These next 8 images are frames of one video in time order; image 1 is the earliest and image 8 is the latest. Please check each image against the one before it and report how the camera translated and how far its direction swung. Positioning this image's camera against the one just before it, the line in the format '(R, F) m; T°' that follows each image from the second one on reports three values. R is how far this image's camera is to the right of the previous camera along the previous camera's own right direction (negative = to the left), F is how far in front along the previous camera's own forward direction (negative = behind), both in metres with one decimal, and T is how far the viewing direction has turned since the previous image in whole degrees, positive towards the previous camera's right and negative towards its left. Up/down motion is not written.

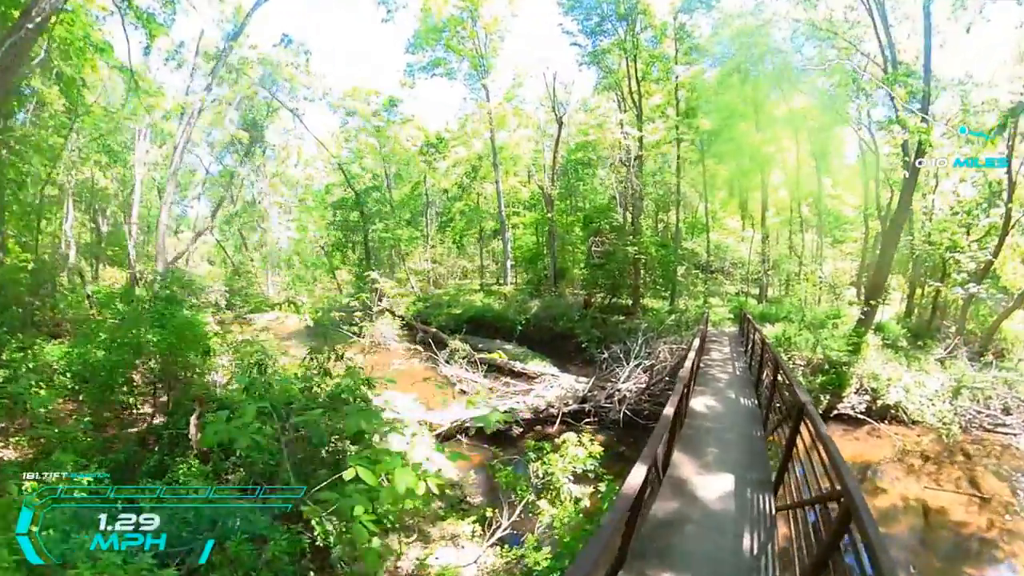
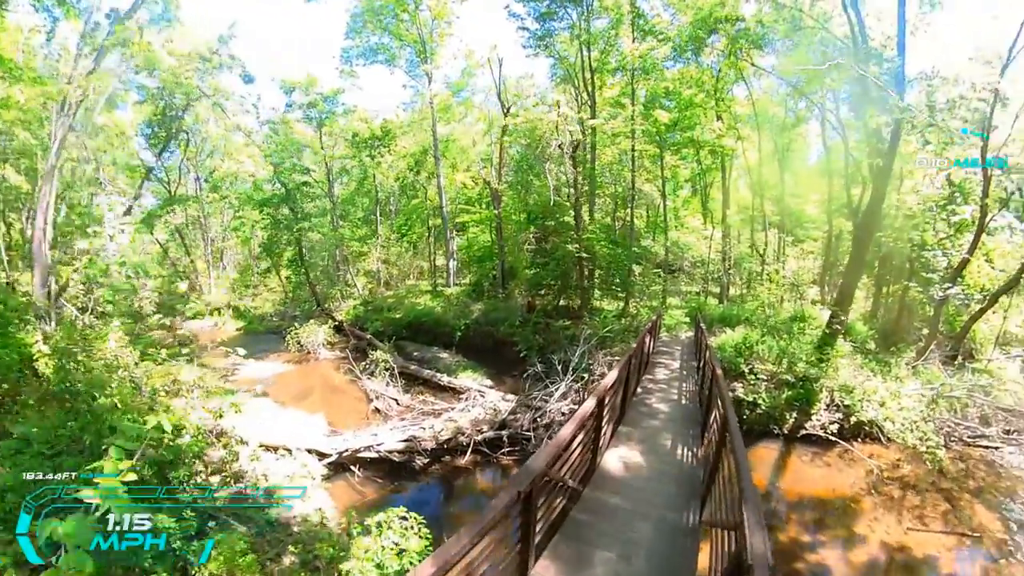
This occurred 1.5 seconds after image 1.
(+0.8, +1.4) m; +3°
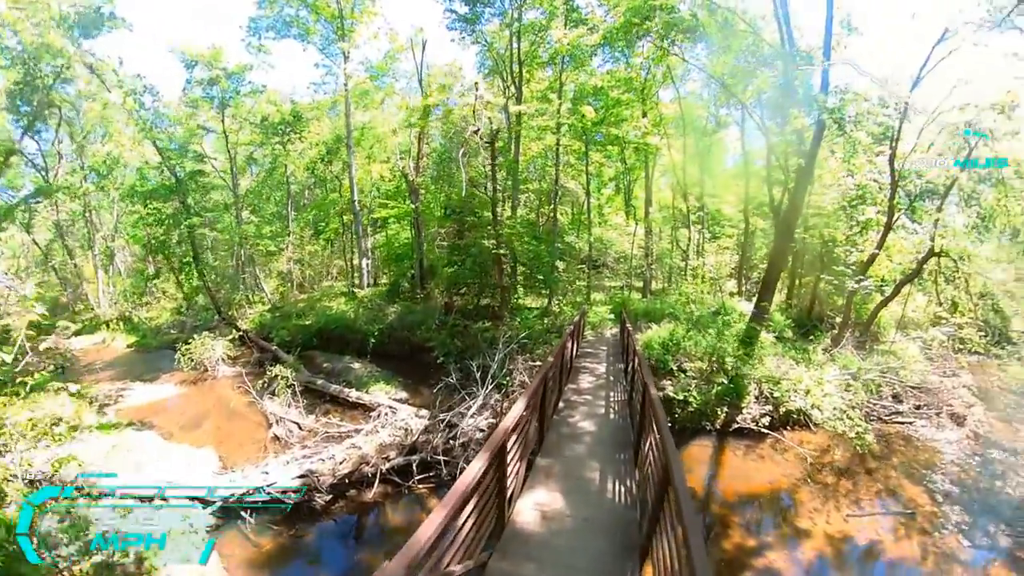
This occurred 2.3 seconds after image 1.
(+0.2, +0.7) m; +7°
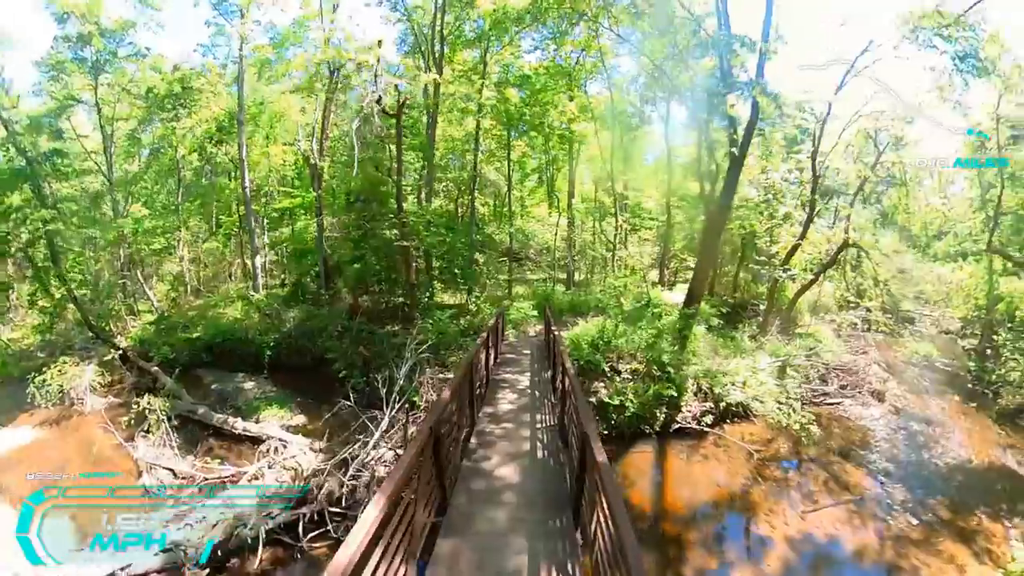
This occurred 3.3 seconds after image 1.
(+0.2, +0.9) m; +8°
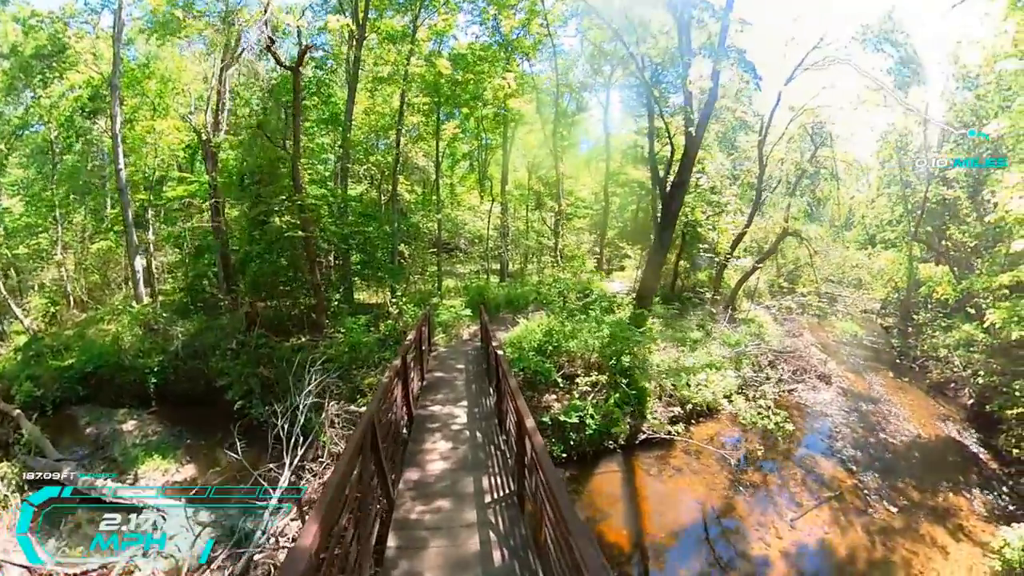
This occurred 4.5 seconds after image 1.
(-0.6, +1.0) m; +9°
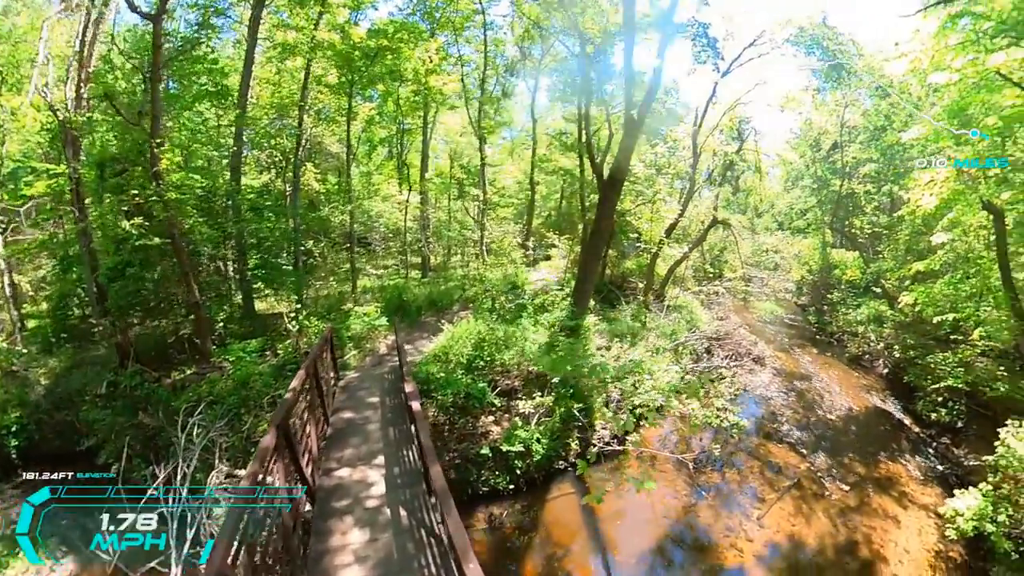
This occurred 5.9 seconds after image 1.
(-1.4, +0.9) m; +13°
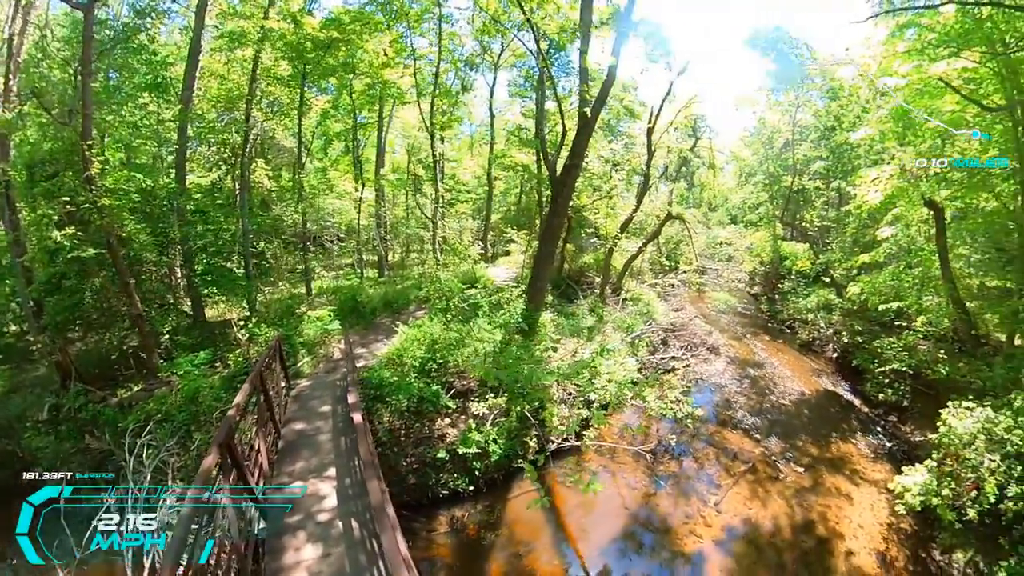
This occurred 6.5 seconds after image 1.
(-0.7, +0.1) m; +7°
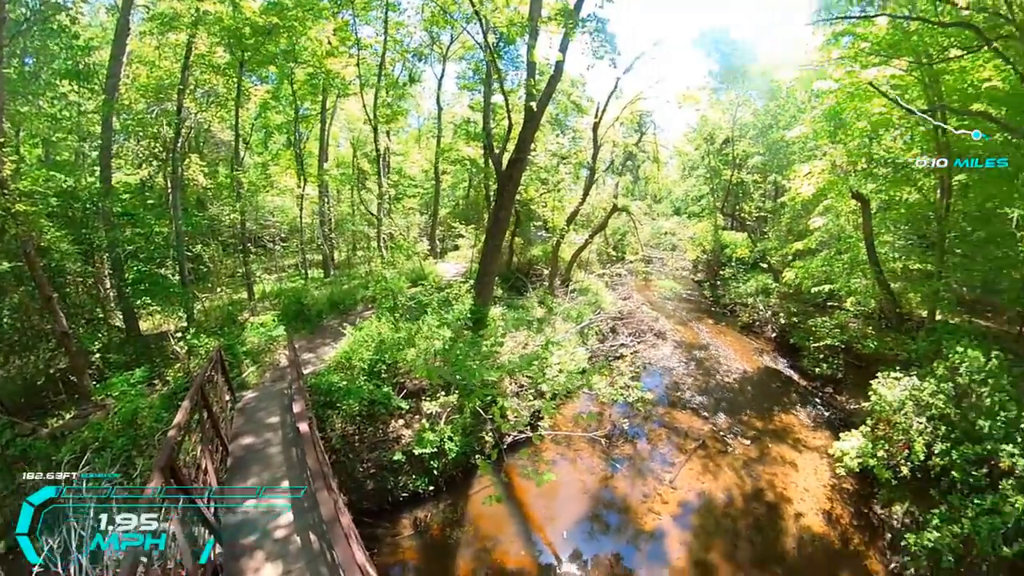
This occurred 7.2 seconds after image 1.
(-1.1, +0.1) m; +9°
